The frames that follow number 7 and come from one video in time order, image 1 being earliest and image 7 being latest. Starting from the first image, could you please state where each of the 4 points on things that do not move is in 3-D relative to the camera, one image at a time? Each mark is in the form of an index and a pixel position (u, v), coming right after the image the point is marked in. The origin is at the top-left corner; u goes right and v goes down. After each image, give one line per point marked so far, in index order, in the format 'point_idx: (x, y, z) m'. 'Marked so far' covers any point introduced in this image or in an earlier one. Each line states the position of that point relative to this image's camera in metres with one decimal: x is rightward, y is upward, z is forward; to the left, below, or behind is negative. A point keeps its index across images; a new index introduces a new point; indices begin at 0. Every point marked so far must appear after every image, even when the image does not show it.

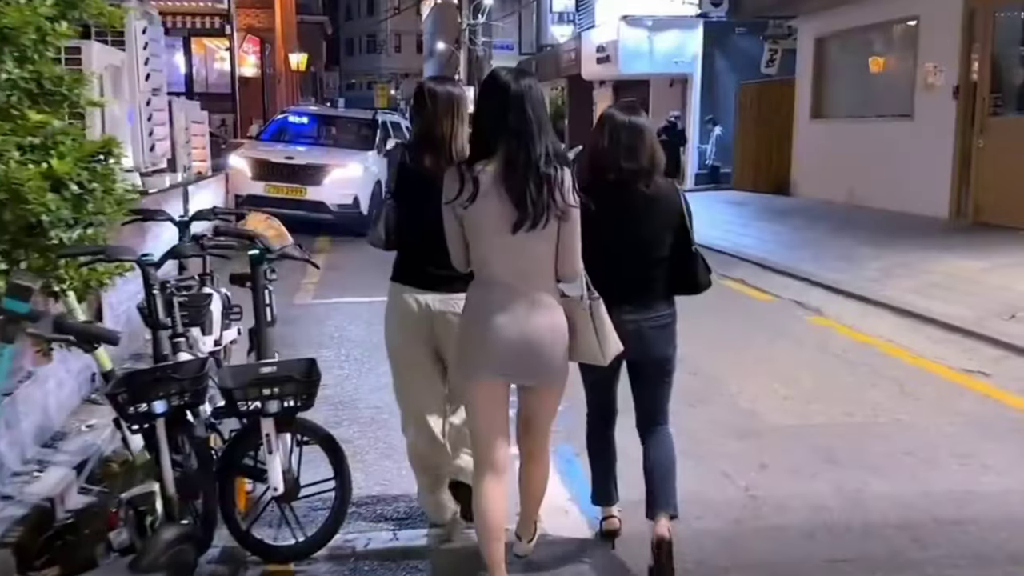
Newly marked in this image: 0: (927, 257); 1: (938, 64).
0: (+4.6, +0.4, +11.8) m
1: (+6.3, +3.3, +15.5) m
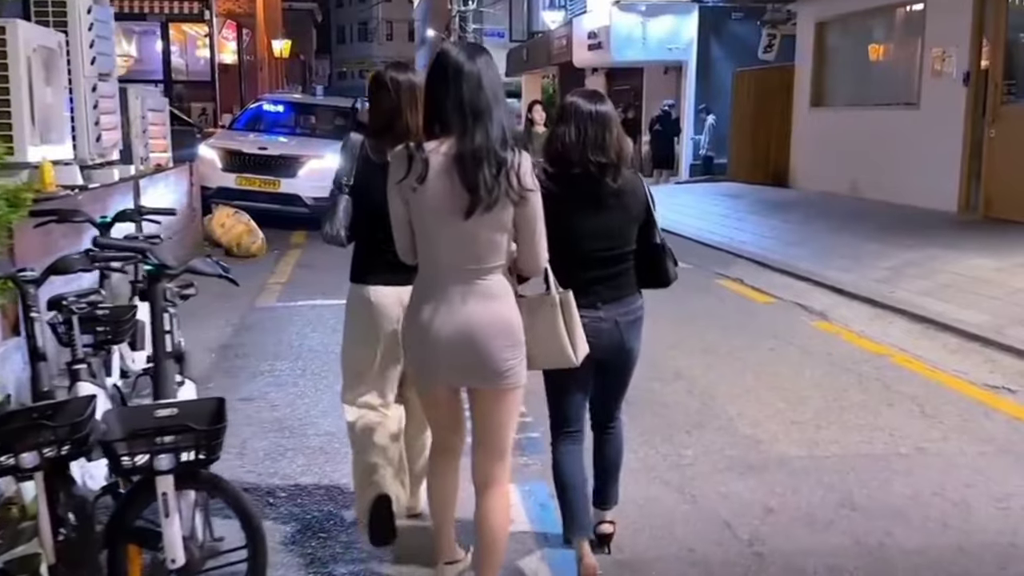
0: (+4.4, +0.4, +11.0) m
1: (+6.0, +3.3, +14.7) m
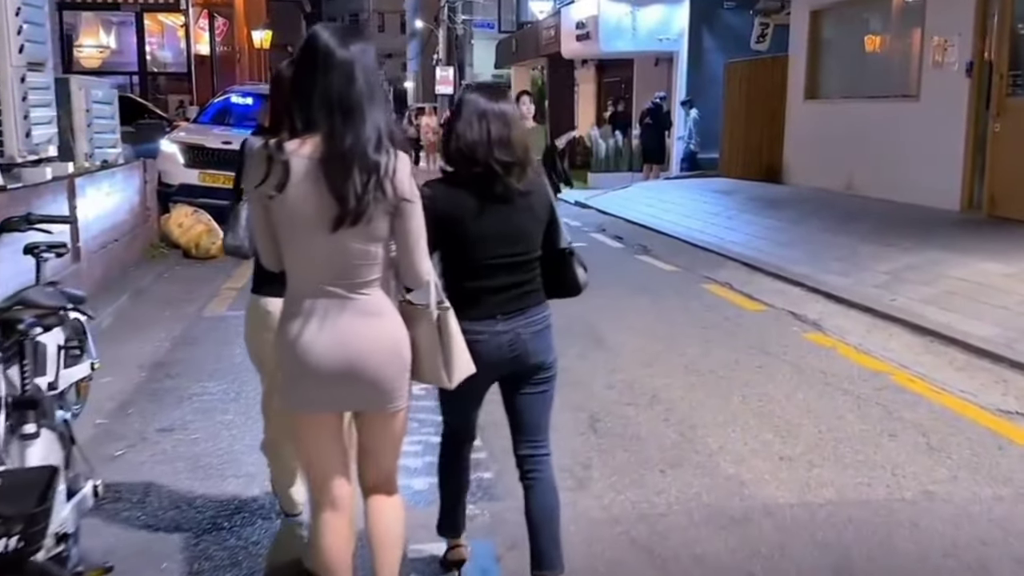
0: (+4.2, +0.3, +10.3) m
1: (+5.8, +3.3, +14.0) m
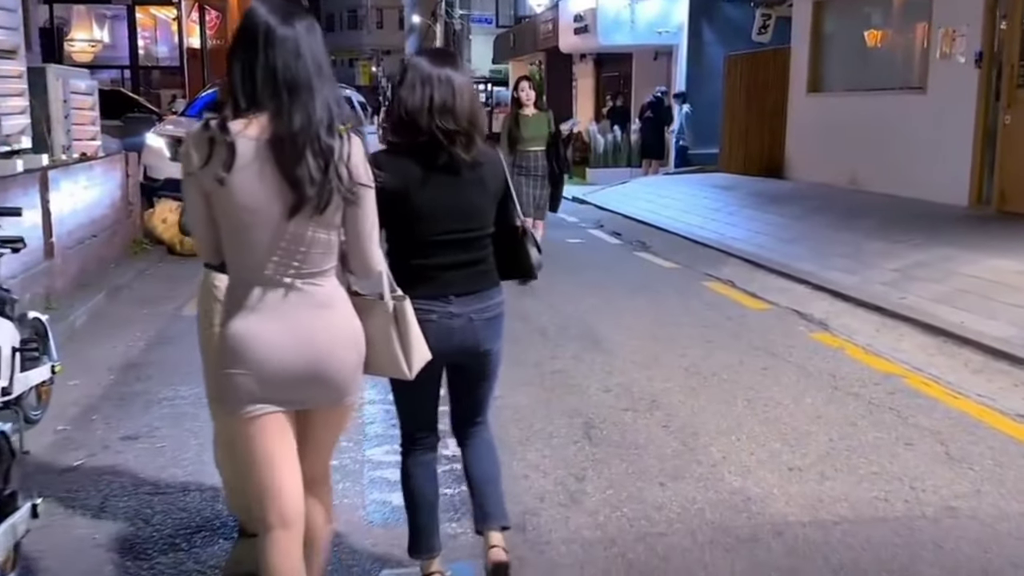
0: (+4.1, +0.3, +9.9) m
1: (+5.7, +3.3, +13.6) m
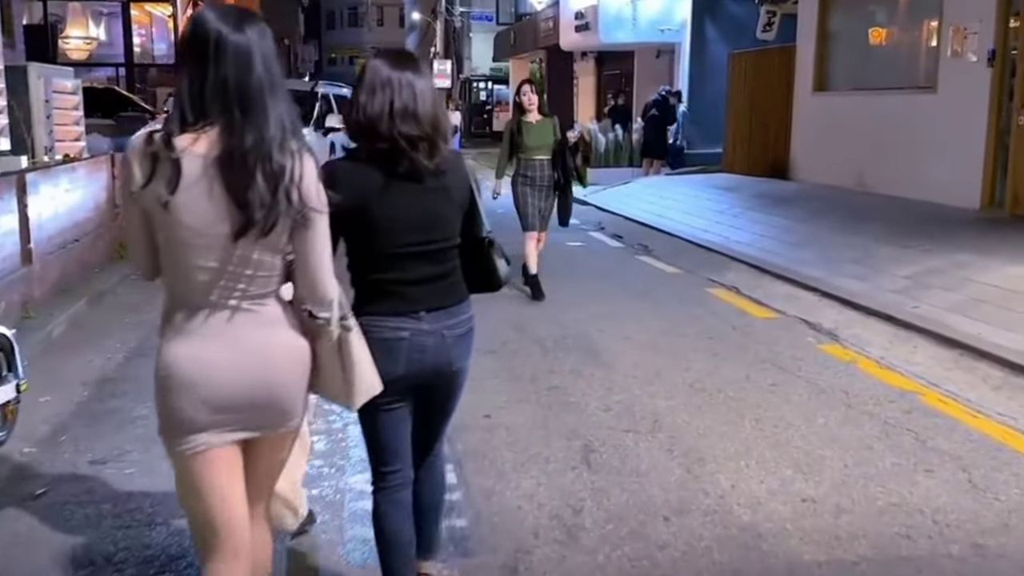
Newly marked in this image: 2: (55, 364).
0: (+4.1, +0.3, +9.6) m
1: (+5.7, +3.3, +13.2) m
2: (-3.0, -0.5, +6.9) m
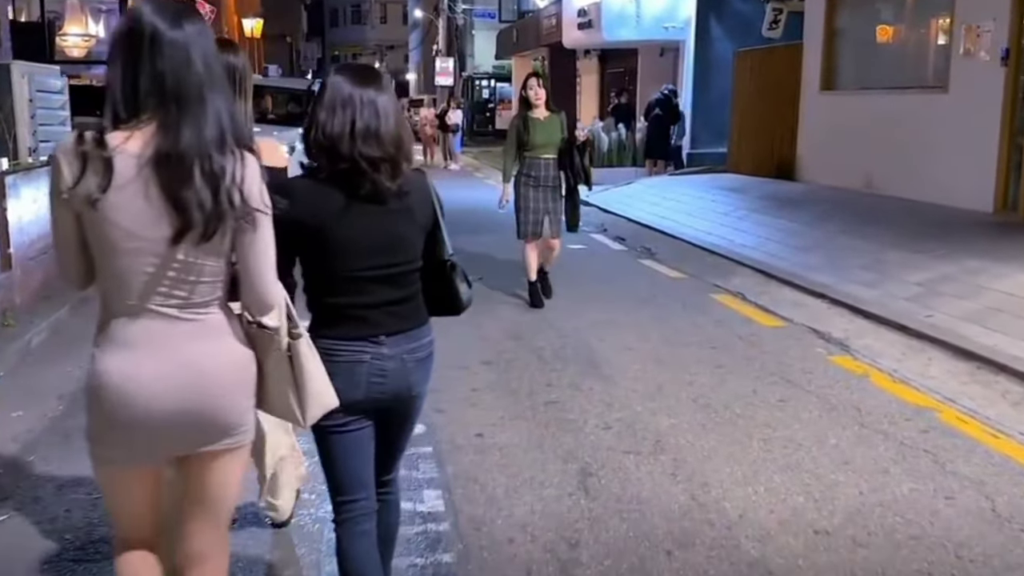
0: (+4.1, +0.2, +9.3) m
1: (+5.7, +3.2, +12.9) m
2: (-3.0, -0.6, +6.7) m
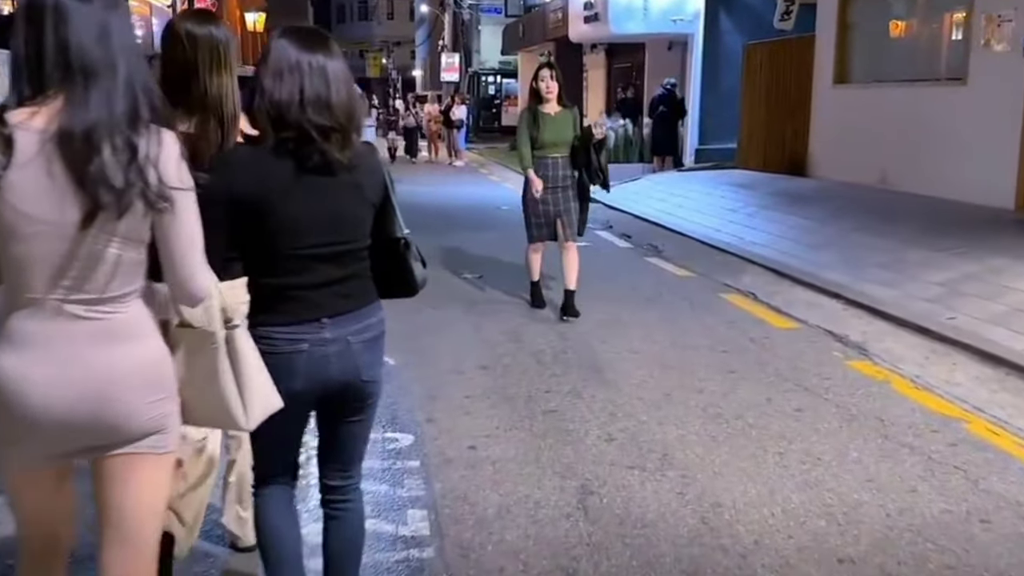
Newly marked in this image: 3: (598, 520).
0: (+4.1, +0.2, +8.8) m
1: (+5.7, +3.2, +12.5) m
2: (-3.0, -0.5, +6.3) m
3: (+0.3, -0.9, +4.1) m
